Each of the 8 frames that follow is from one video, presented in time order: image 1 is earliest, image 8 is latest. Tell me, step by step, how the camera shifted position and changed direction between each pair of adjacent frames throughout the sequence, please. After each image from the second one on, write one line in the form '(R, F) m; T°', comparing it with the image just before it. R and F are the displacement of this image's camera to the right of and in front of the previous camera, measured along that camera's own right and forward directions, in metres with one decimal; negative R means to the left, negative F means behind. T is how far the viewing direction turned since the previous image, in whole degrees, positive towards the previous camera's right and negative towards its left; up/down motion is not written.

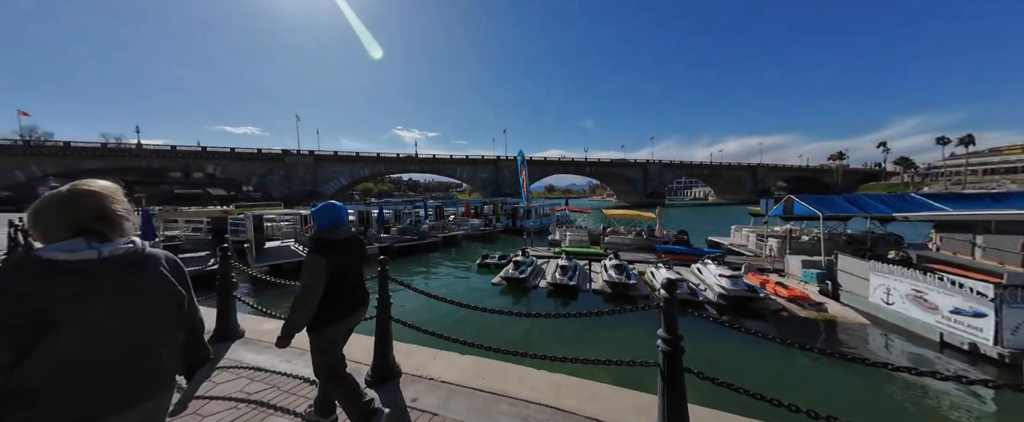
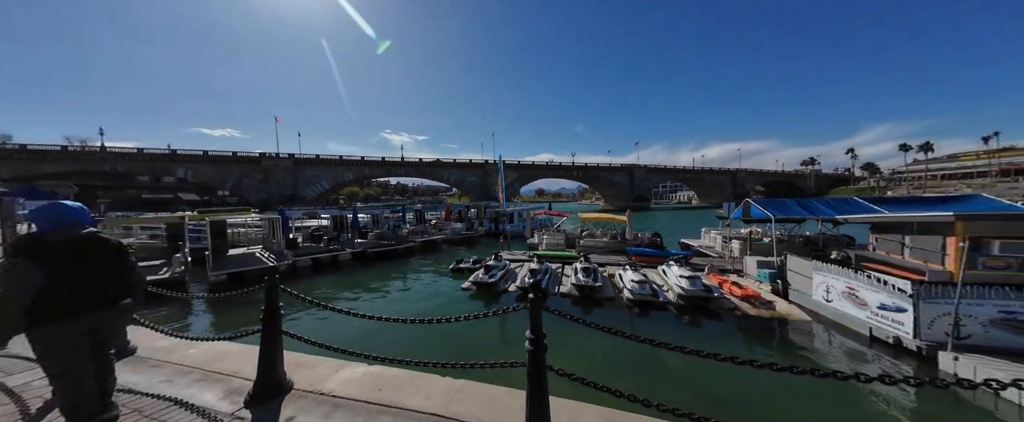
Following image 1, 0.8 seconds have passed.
(+1.0, 0.0) m; +3°
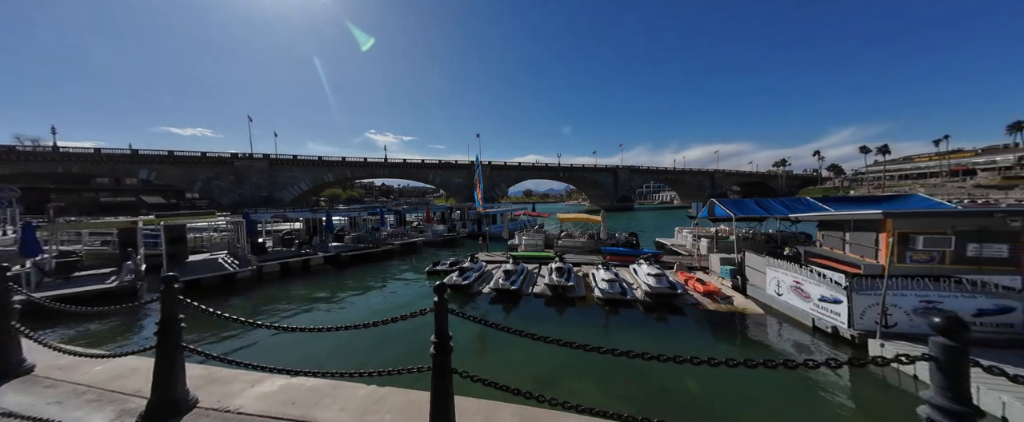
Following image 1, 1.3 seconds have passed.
(+0.7, -0.1) m; +3°
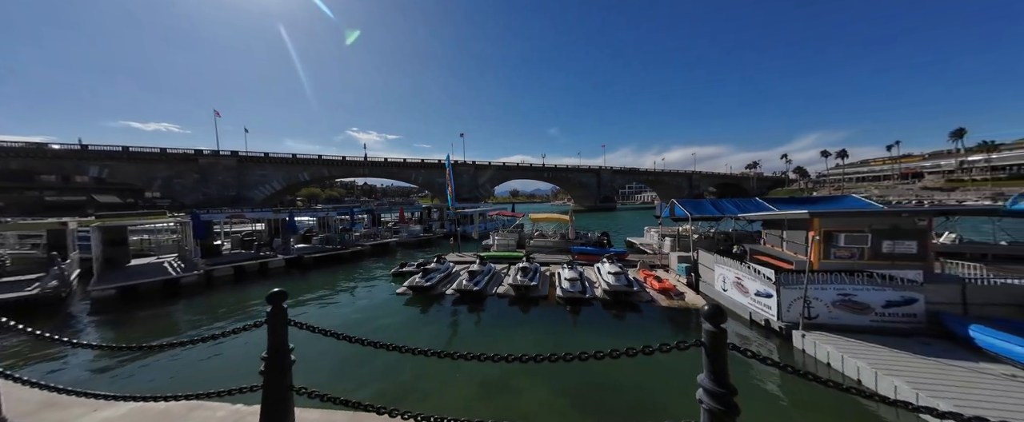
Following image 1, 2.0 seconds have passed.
(+1.1, 0.0) m; +3°
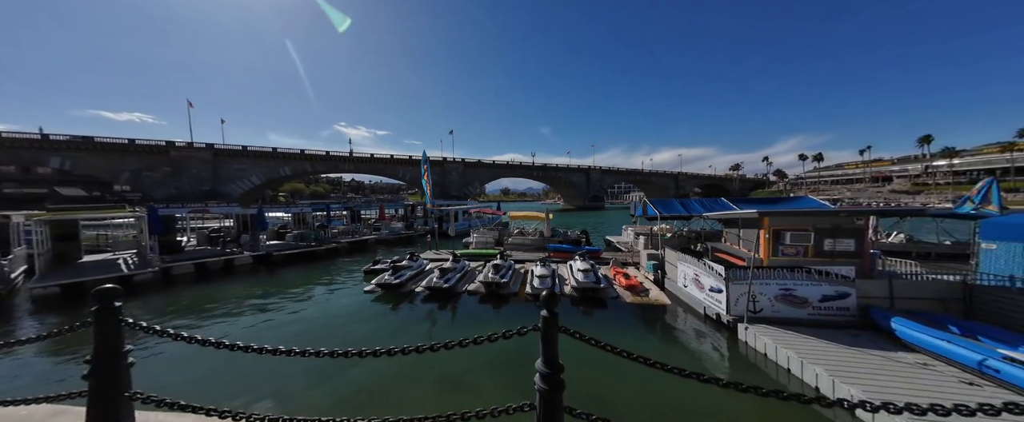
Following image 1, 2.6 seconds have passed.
(+0.9, -0.1) m; +2°
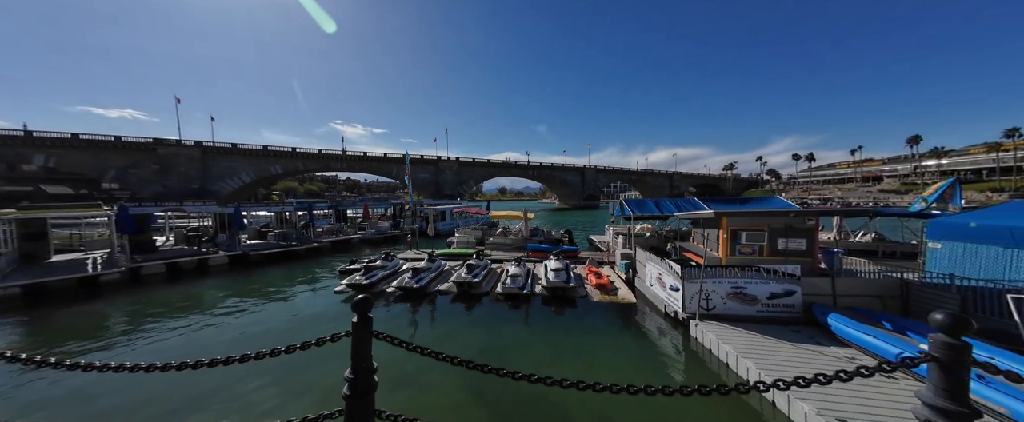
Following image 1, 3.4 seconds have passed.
(+1.2, -0.1) m; +1°
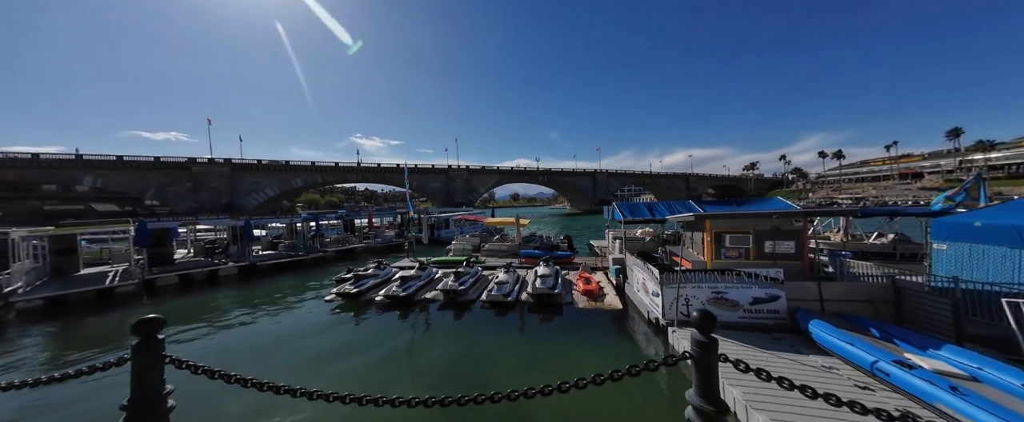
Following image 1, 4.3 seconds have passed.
(+1.3, -0.1) m; -3°
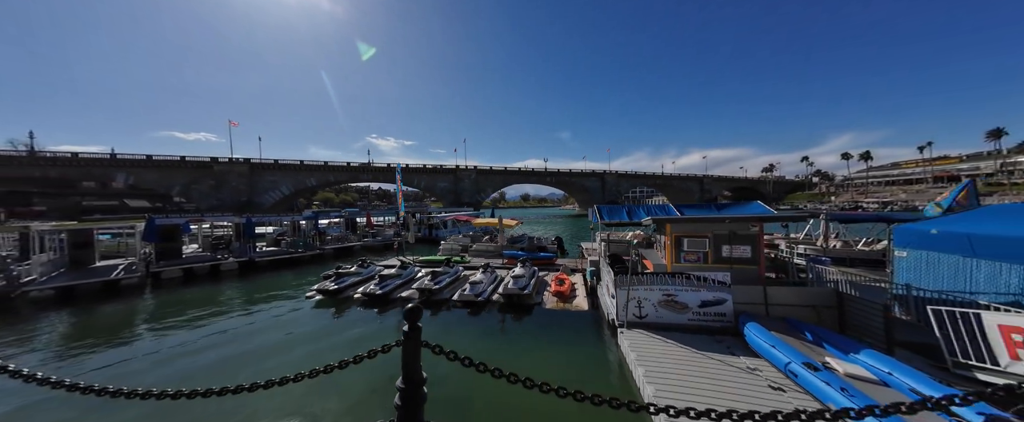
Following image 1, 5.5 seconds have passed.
(+1.7, -0.3) m; -2°
